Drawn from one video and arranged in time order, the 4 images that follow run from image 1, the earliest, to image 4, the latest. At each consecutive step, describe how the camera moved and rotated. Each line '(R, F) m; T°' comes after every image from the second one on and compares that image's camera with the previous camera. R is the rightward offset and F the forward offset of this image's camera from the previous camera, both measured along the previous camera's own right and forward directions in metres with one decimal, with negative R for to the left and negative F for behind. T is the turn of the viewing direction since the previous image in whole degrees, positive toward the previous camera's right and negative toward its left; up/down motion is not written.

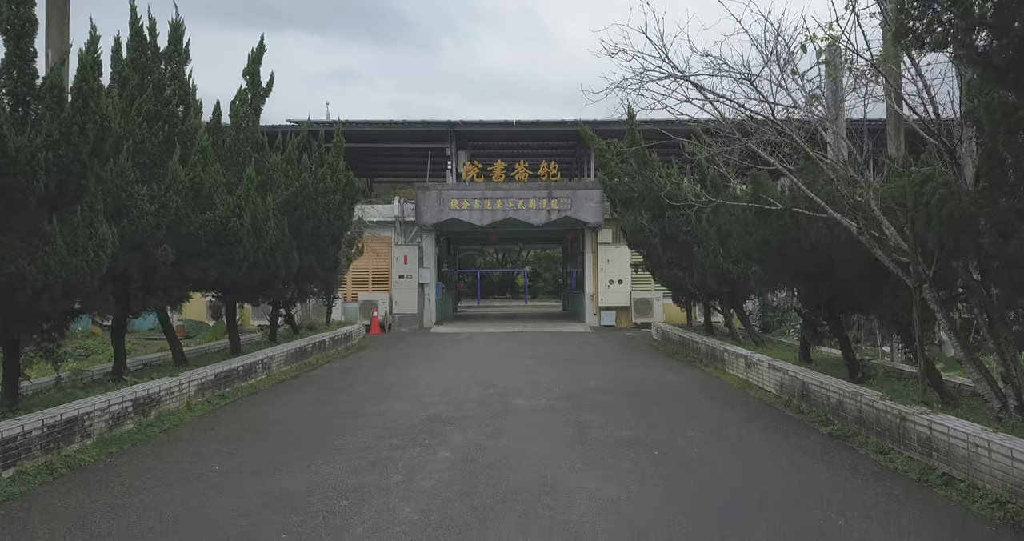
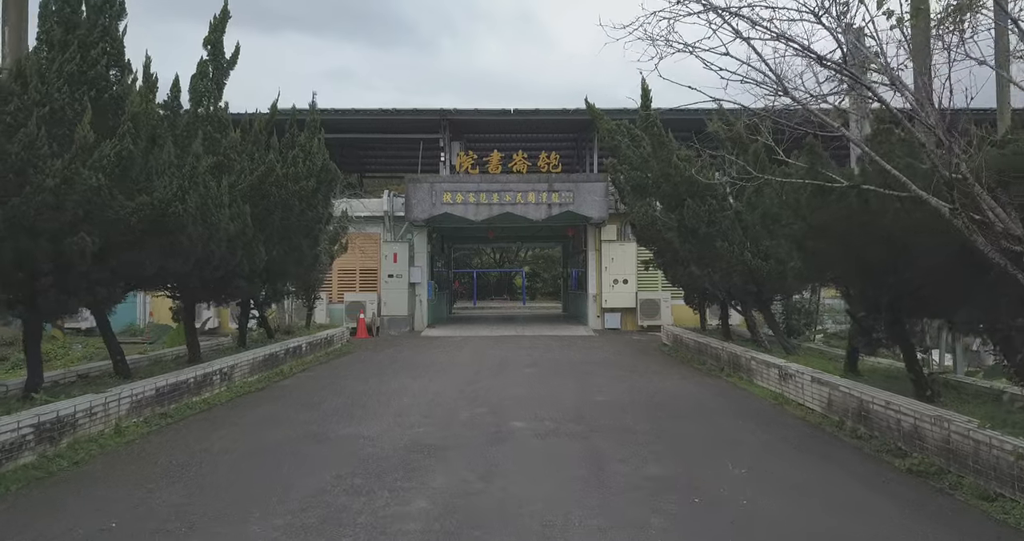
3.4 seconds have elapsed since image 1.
(0.0, +1.4) m; 0°
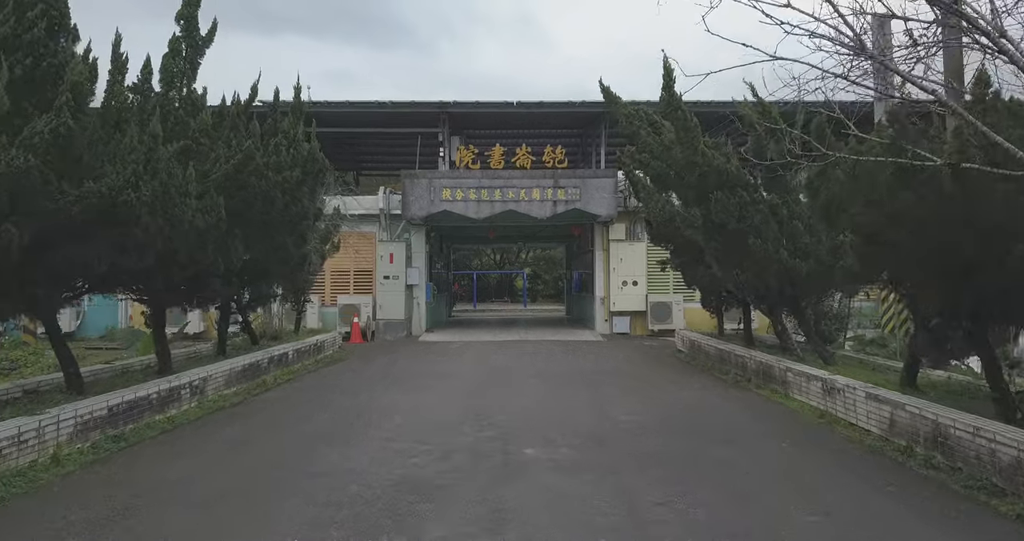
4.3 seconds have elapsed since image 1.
(-0.1, +1.1) m; 0°
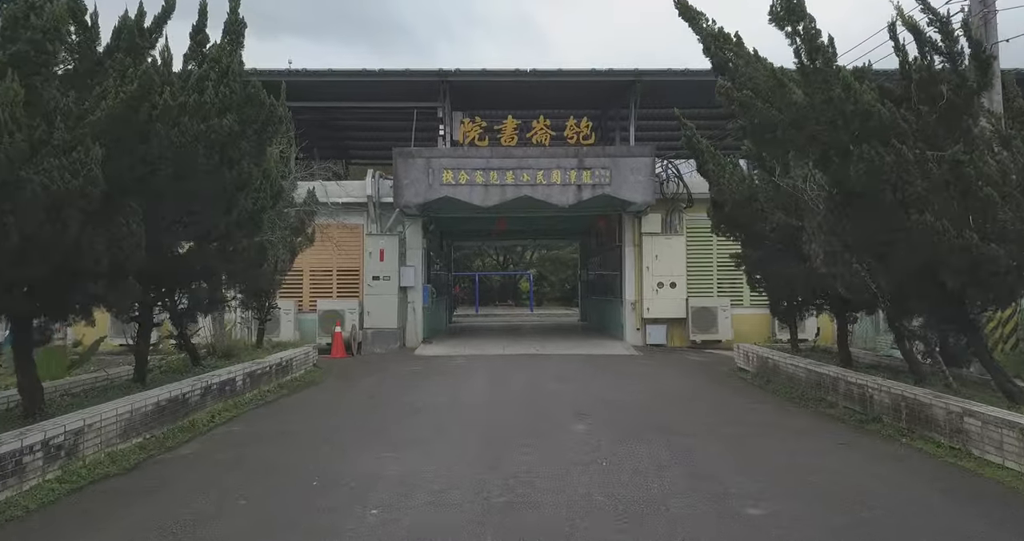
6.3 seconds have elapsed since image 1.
(-0.5, +3.1) m; 0°
